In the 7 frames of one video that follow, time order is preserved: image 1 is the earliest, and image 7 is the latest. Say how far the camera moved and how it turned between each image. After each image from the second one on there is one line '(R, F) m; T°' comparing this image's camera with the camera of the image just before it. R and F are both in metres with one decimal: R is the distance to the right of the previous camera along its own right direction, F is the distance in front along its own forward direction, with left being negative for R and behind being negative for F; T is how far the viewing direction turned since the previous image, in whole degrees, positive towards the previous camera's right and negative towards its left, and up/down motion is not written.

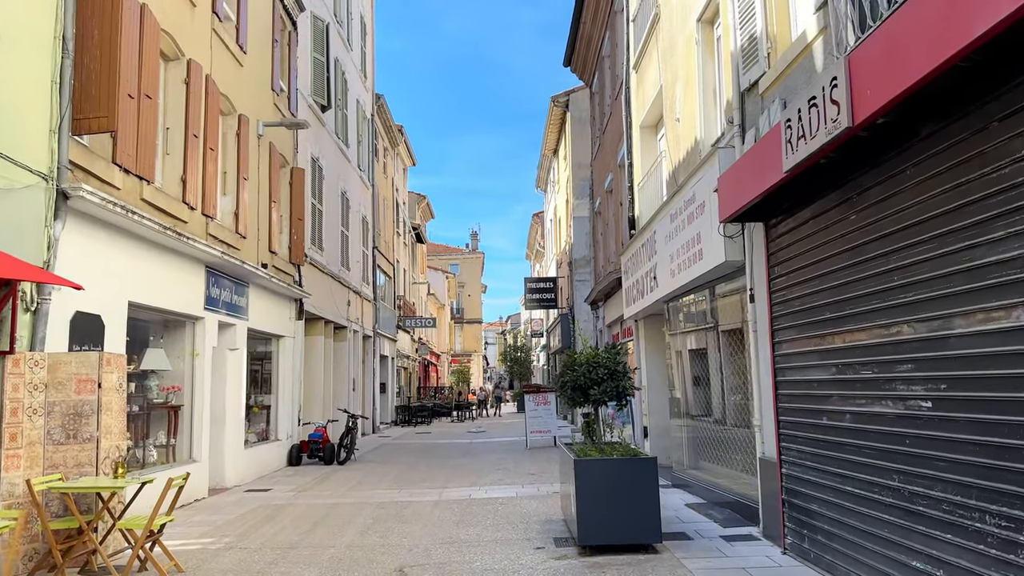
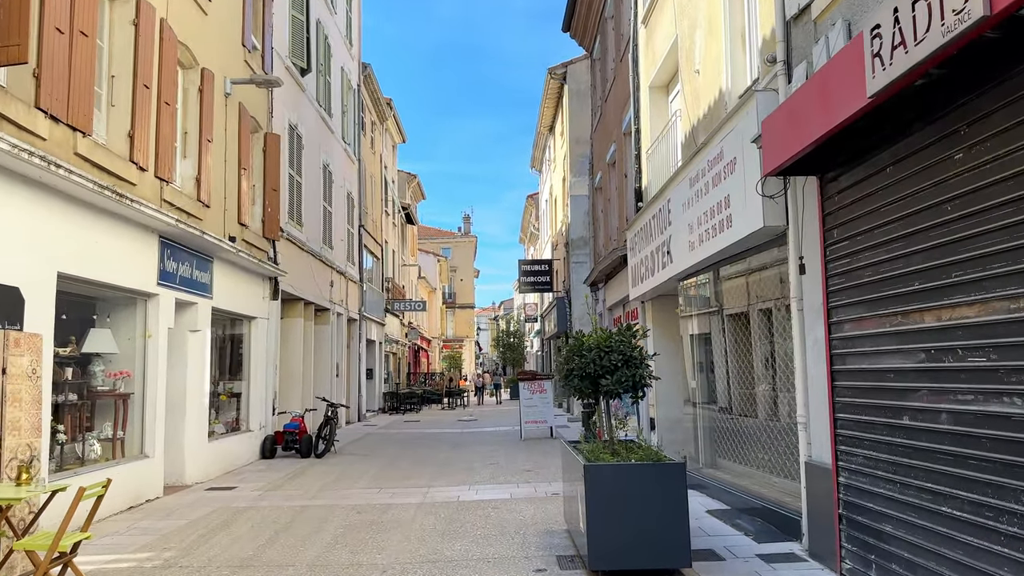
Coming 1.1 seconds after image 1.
(0.0, +1.1) m; +1°
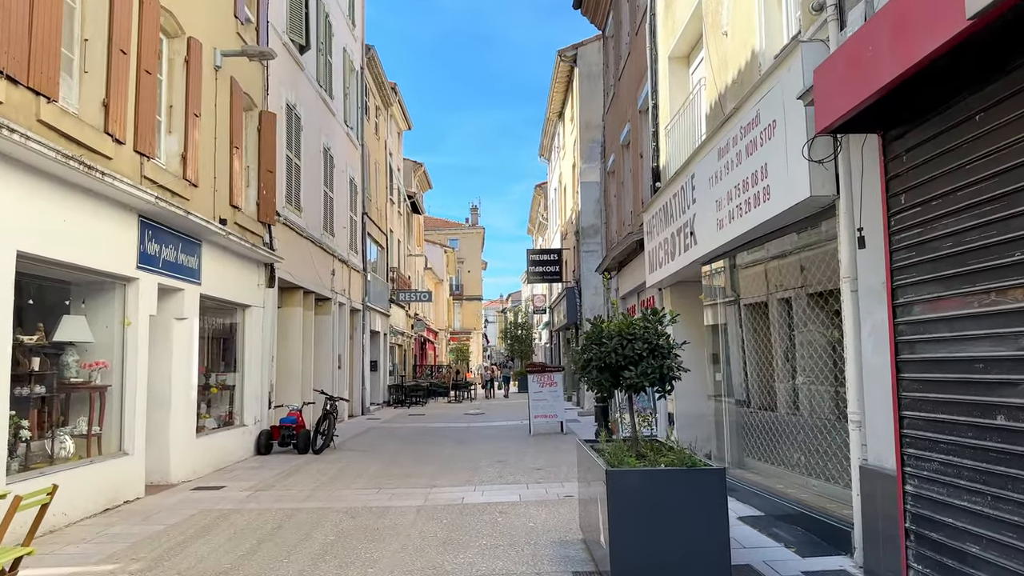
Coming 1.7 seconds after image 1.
(0.0, +0.7) m; -1°
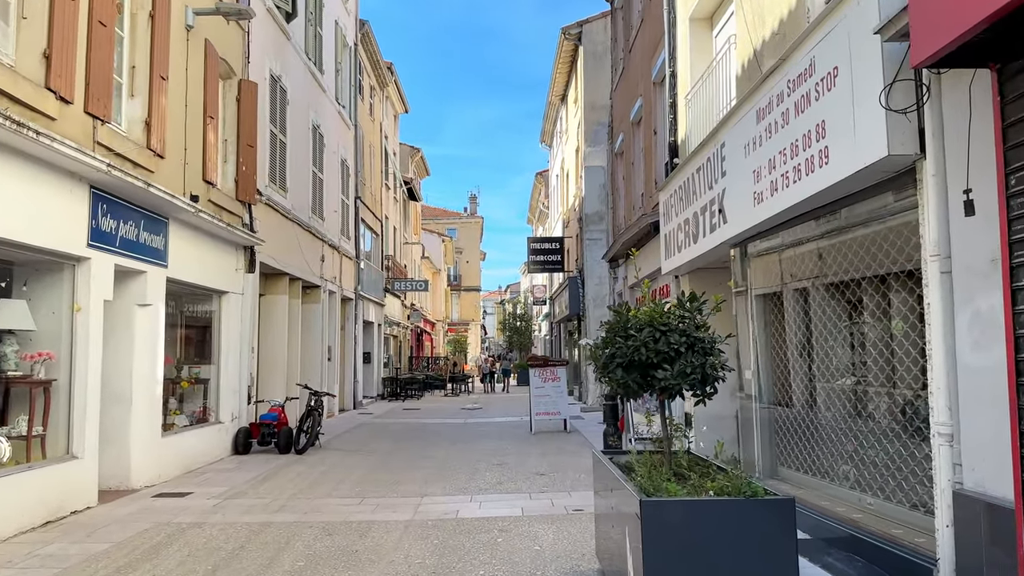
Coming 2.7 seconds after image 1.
(0.0, +1.0) m; 0°
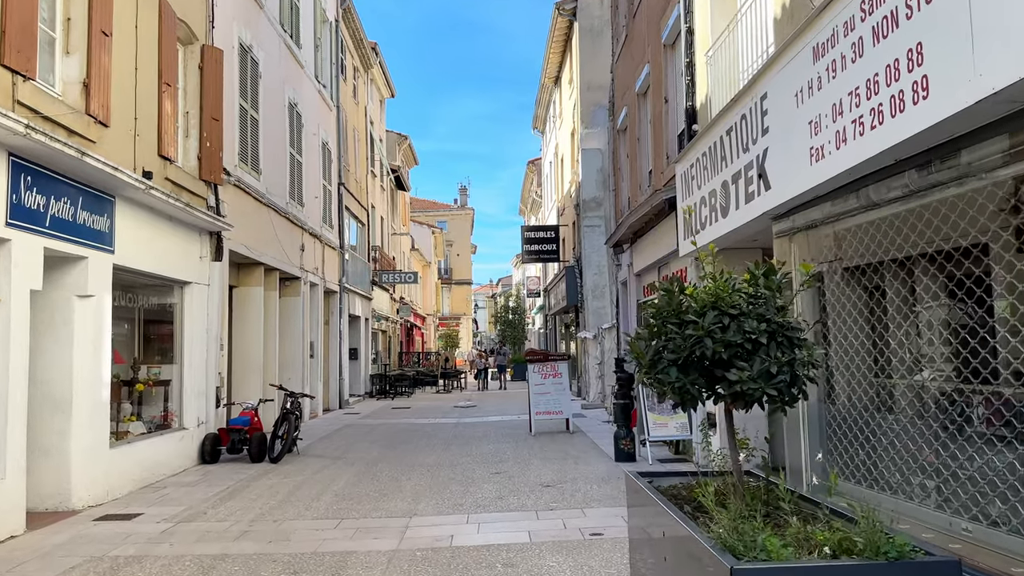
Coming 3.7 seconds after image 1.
(-0.1, +1.1) m; +1°
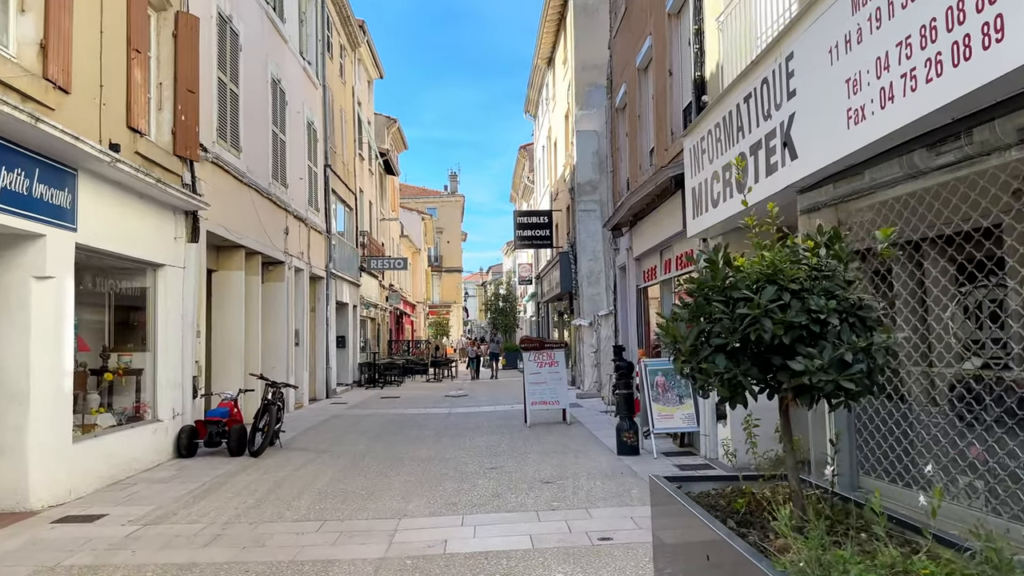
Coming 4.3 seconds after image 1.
(-0.1, +0.6) m; +1°
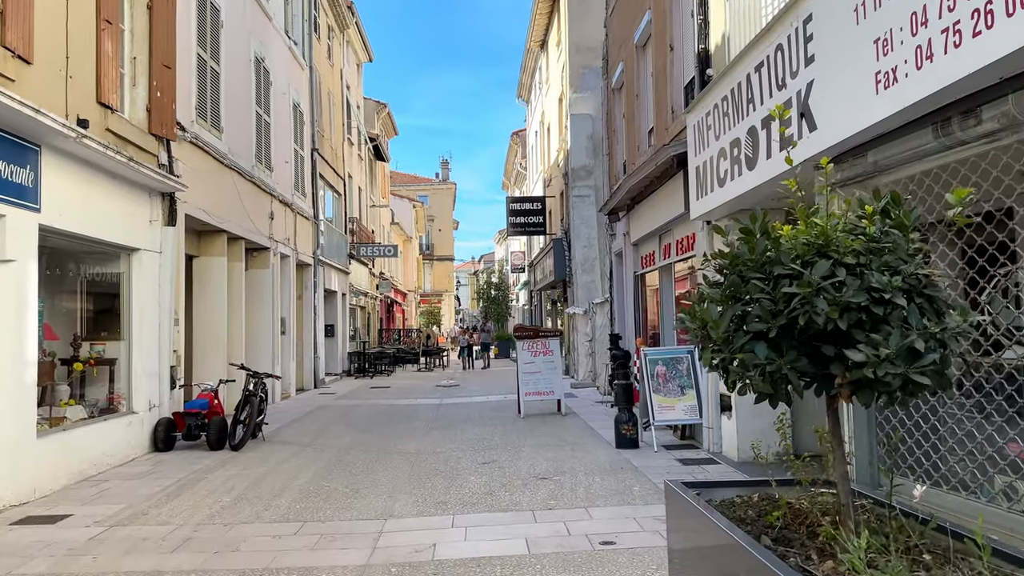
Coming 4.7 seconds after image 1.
(0.0, +0.4) m; +1°
